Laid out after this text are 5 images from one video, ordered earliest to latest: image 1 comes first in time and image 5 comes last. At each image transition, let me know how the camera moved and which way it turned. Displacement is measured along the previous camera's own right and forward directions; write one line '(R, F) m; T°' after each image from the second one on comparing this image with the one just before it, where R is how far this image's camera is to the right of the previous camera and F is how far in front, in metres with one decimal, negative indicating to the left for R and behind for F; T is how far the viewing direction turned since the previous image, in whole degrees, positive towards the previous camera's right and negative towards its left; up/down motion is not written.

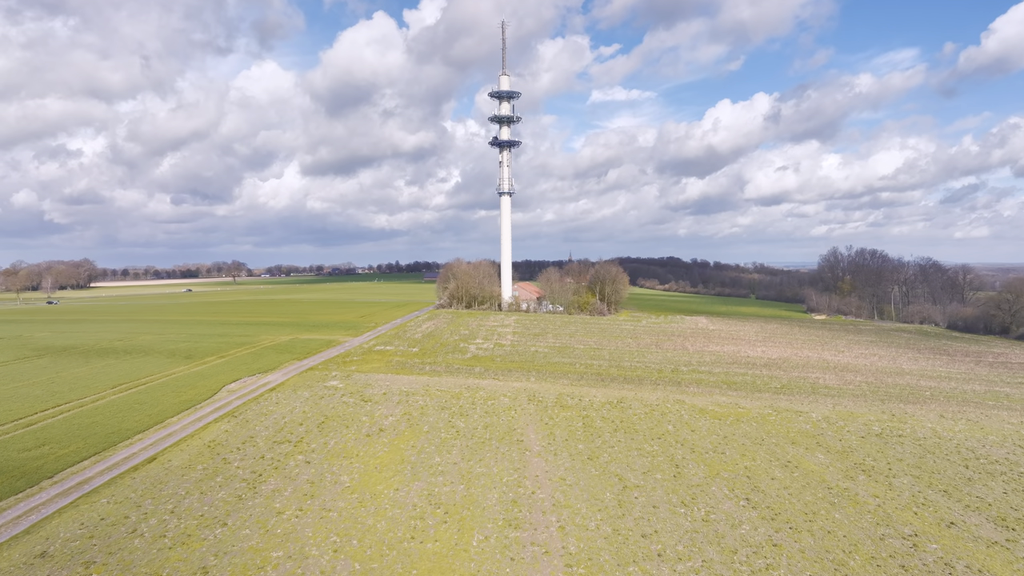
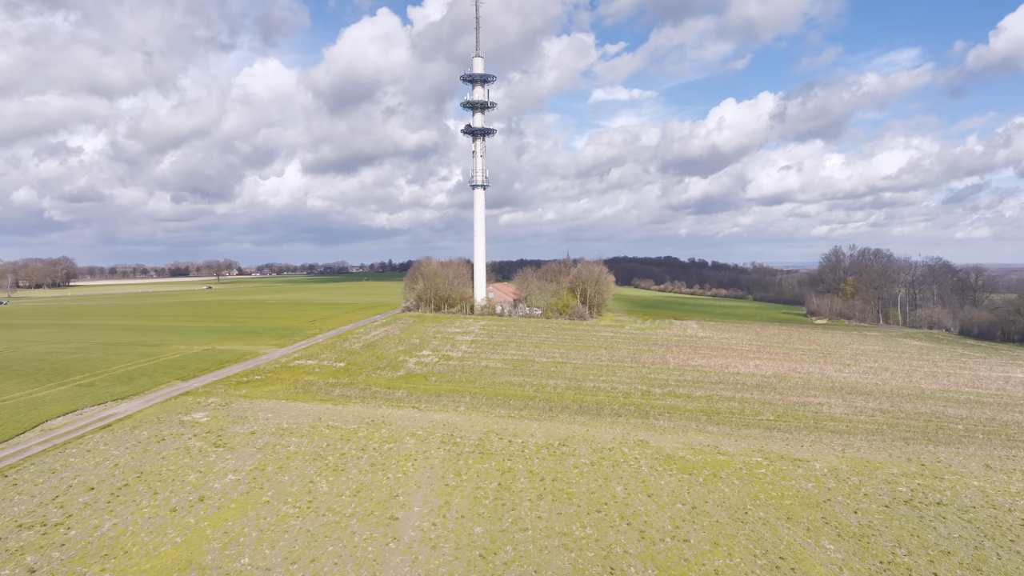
(+2.4, +6.9) m; 0°
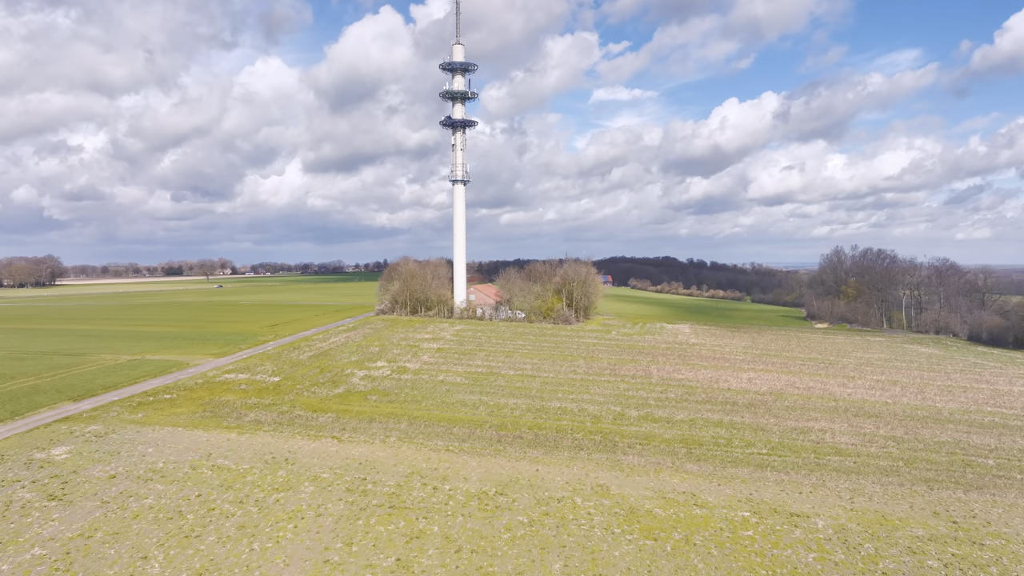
(+1.5, +4.4) m; 0°
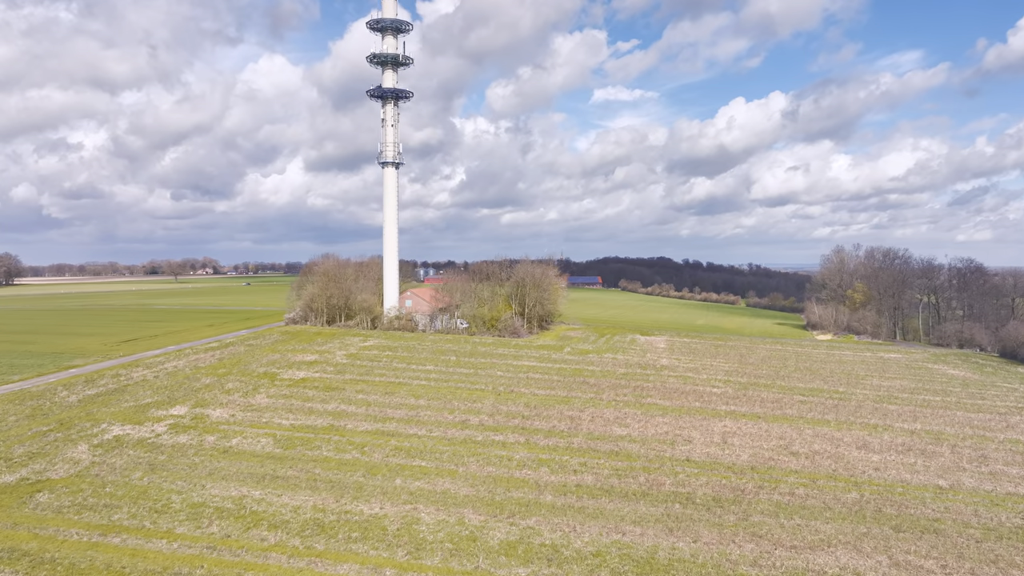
(+4.1, +12.1) m; 0°
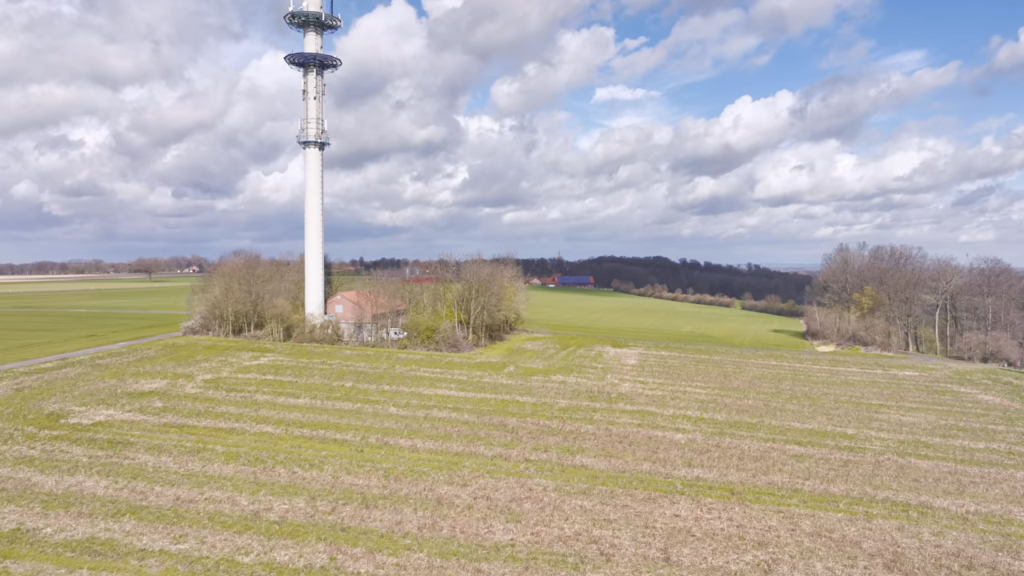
(+3.4, +9.4) m; 0°
